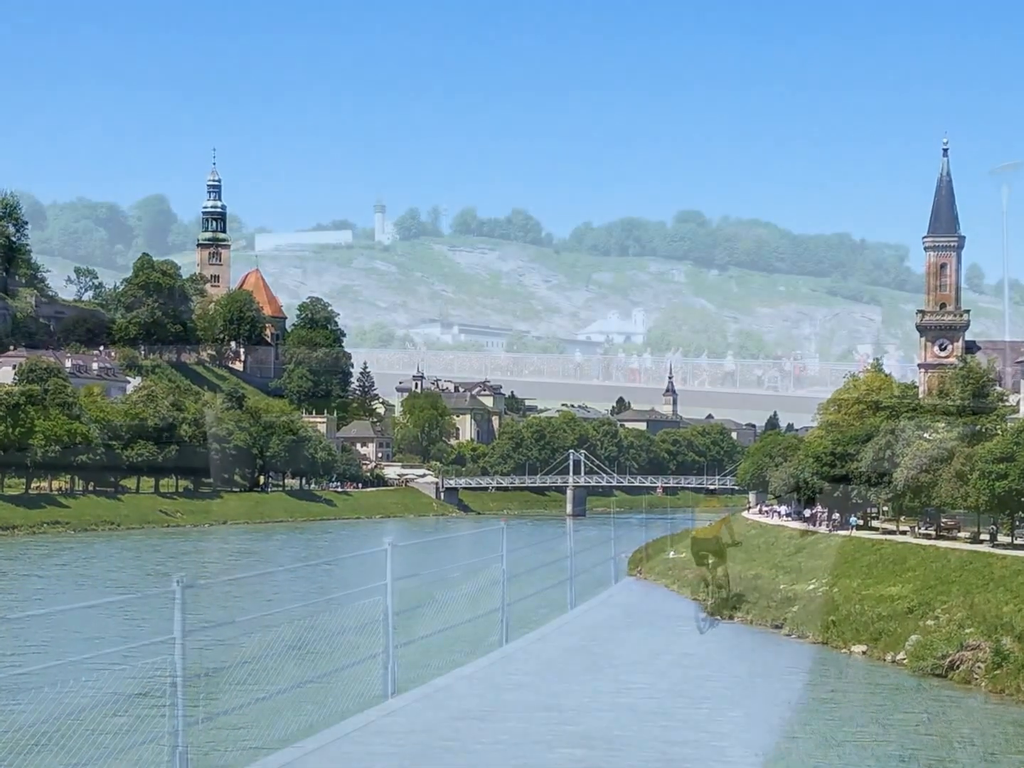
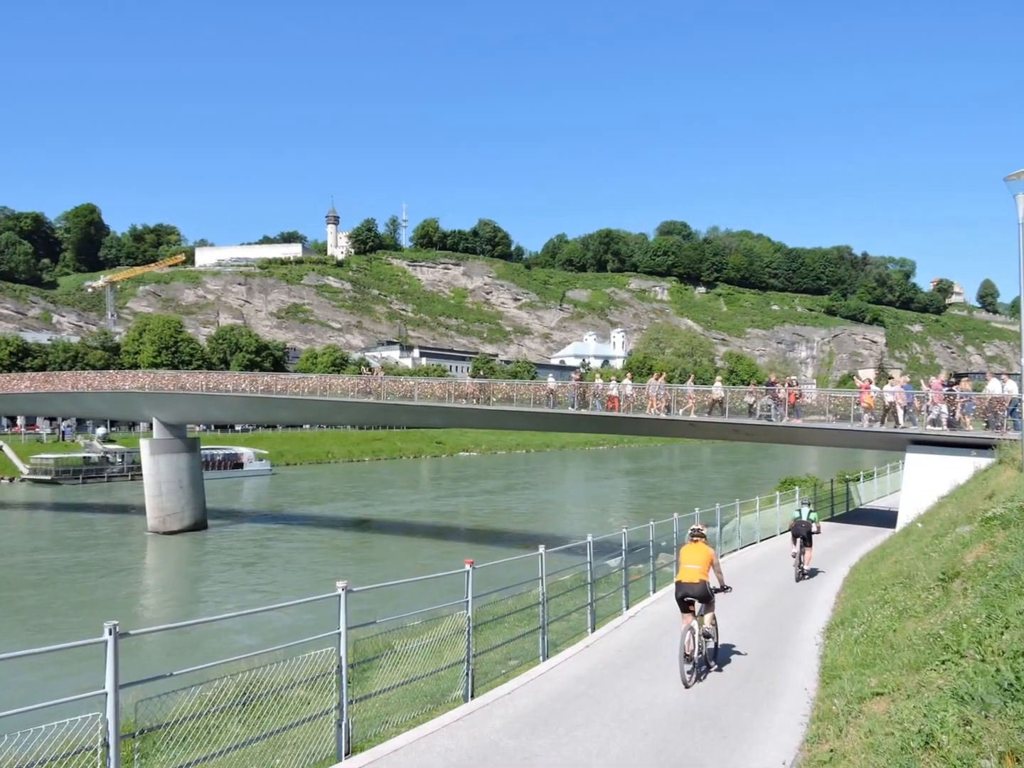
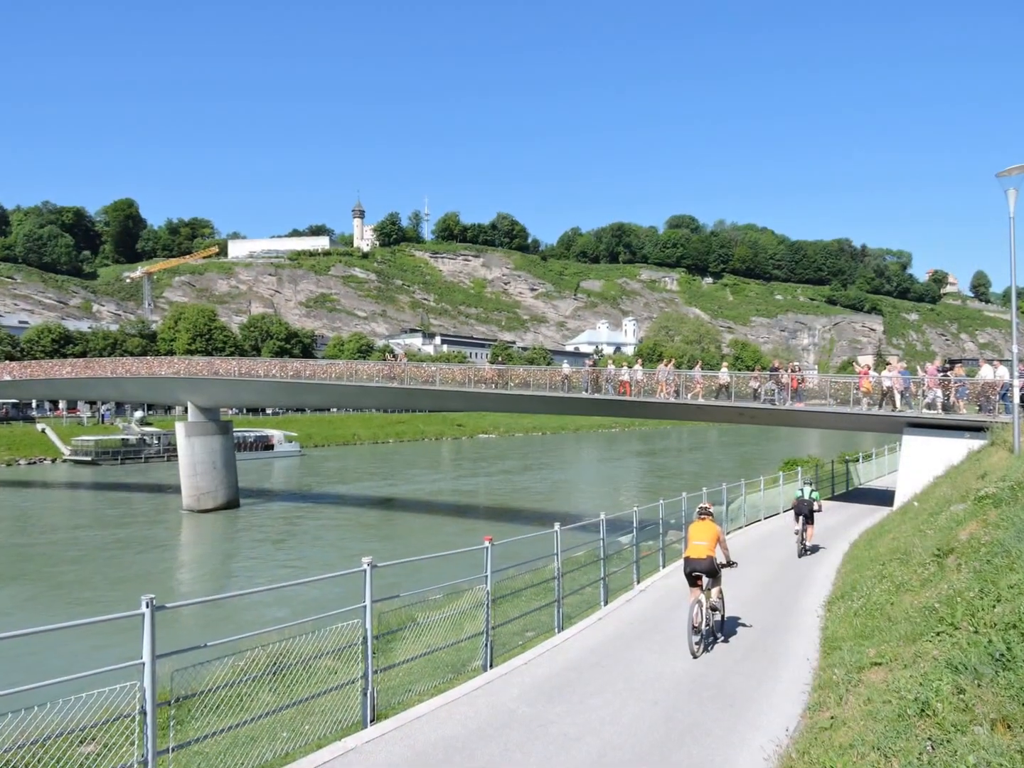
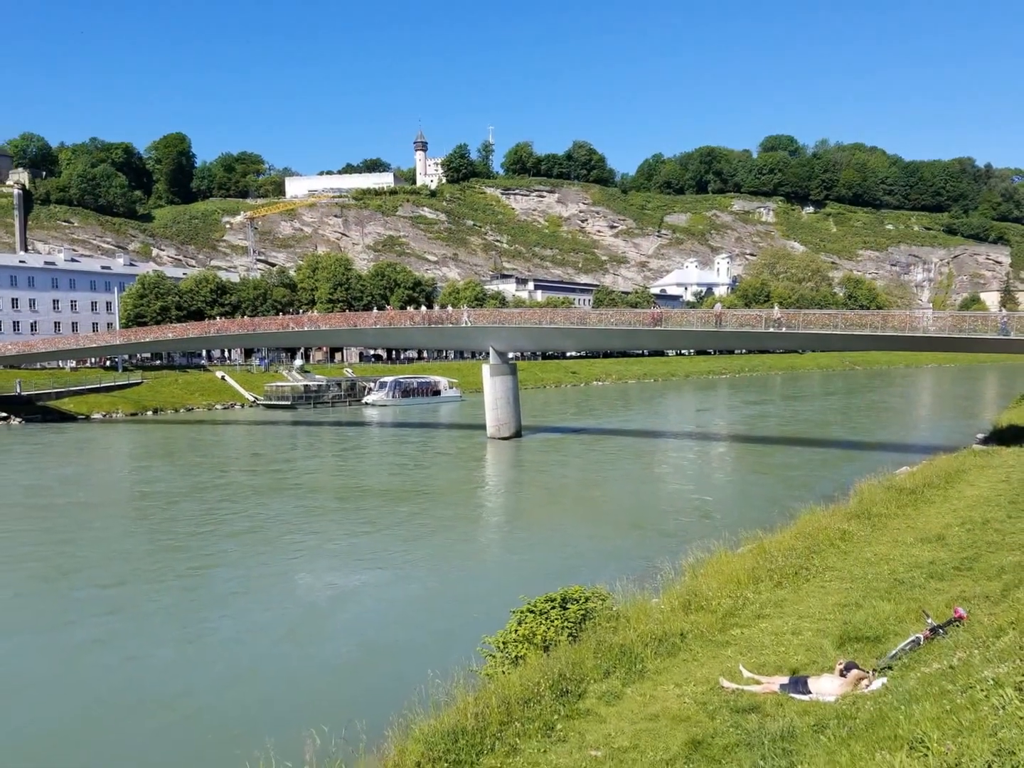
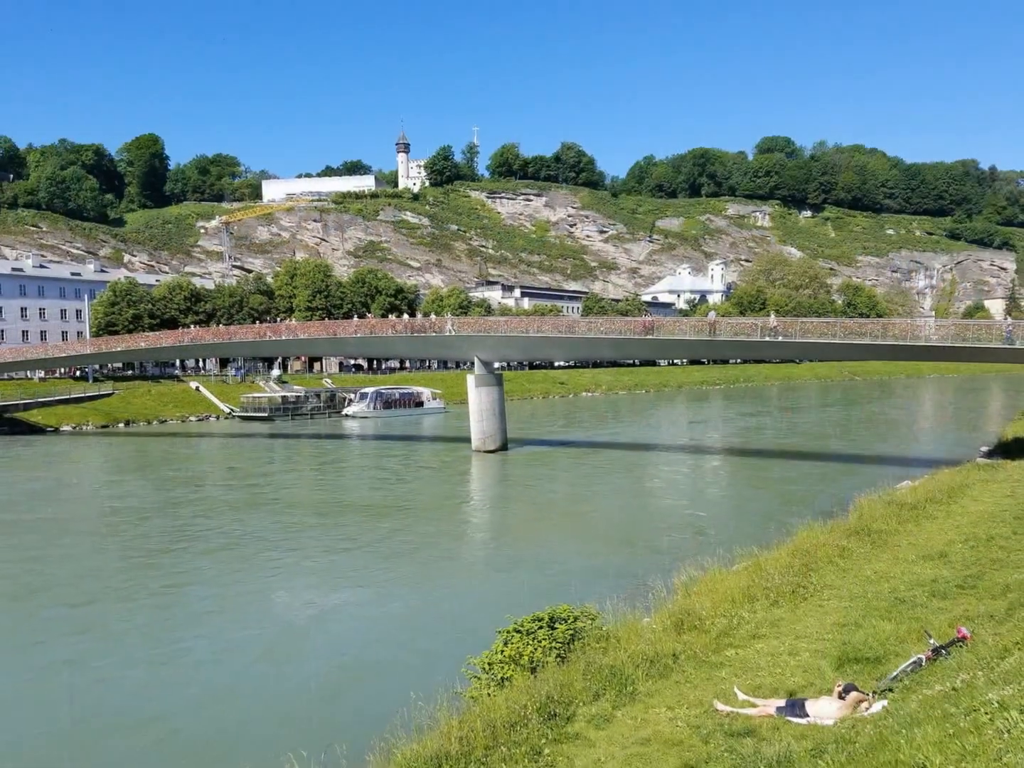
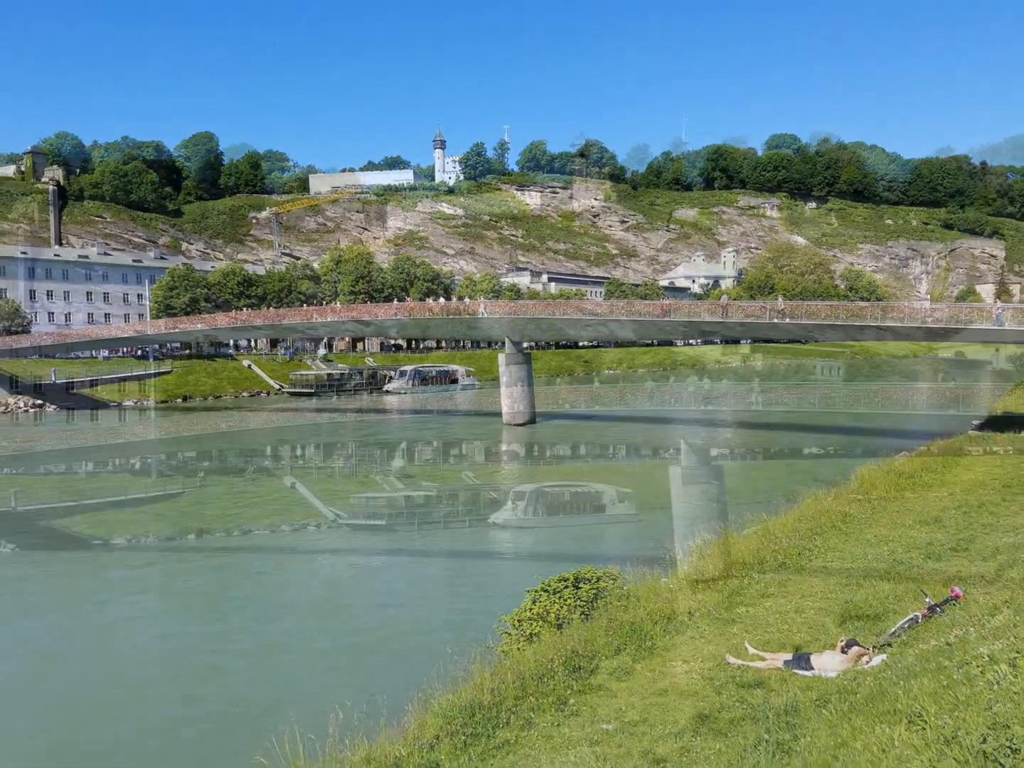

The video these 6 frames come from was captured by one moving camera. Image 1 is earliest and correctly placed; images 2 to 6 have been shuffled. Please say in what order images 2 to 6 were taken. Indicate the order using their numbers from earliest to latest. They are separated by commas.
3, 2, 5, 4, 6
